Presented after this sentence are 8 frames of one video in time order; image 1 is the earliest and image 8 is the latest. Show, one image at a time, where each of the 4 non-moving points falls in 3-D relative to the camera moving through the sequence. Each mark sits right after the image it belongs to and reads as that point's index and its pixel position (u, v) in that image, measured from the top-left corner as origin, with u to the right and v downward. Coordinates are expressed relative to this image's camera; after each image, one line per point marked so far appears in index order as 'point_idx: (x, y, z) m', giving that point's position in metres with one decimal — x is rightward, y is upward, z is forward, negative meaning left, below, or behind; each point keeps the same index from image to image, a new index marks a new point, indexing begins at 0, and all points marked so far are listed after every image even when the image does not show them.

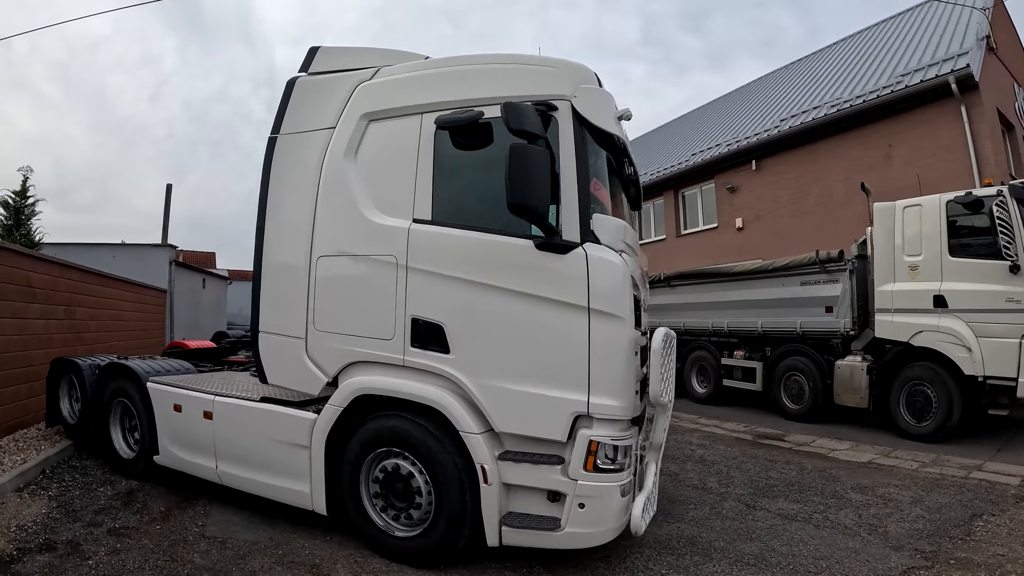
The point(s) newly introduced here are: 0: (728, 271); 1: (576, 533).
0: (+3.2, +0.3, +7.8) m
1: (+0.4, -1.3, +2.9) m
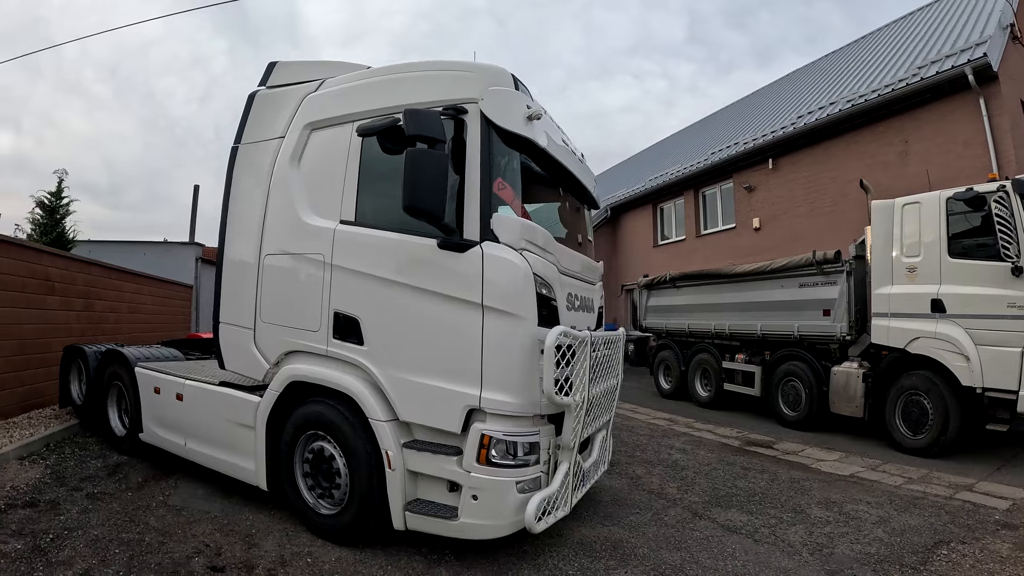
0: (+3.2, +0.2, +7.6) m
1: (-0.3, -1.3, +3.0) m
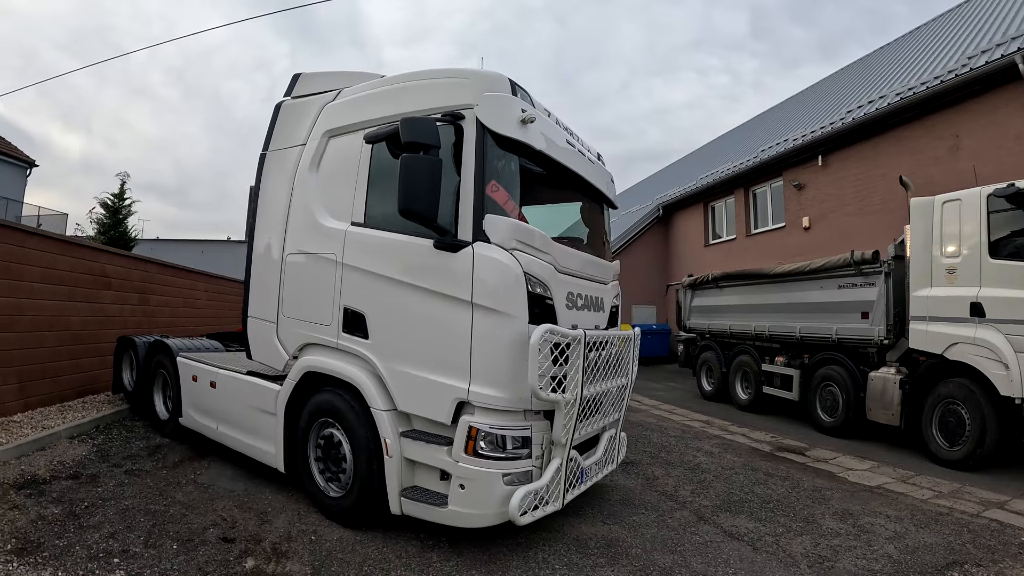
0: (+3.6, +0.2, +7.3) m
1: (-0.3, -1.3, +3.1) m
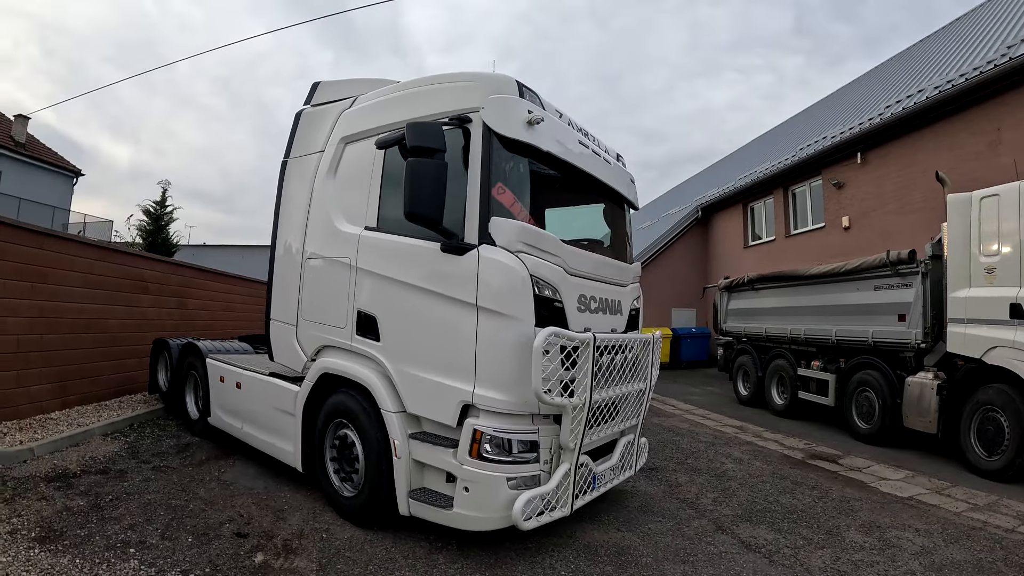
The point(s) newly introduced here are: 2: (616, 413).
0: (+3.9, +0.2, +7.1) m
1: (-0.3, -1.3, +3.1) m
2: (+0.8, -1.0, +4.1) m
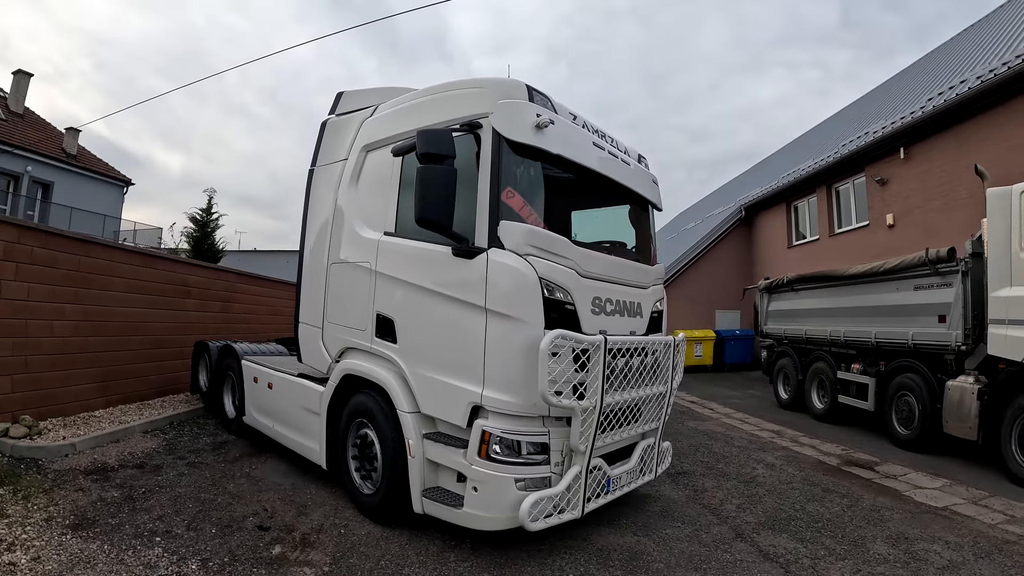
0: (+4.2, +0.2, +6.8) m
1: (-0.2, -1.4, +3.2) m
2: (+1.0, -1.0, +4.0) m
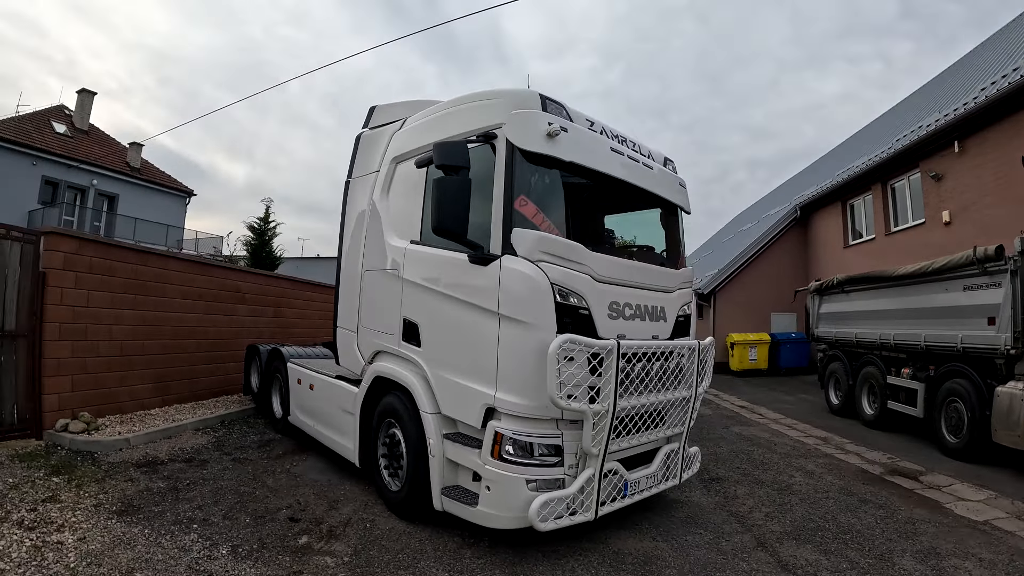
0: (+4.6, +0.2, +6.5) m
1: (-0.2, -1.4, +3.3) m
2: (+1.1, -1.0, +4.0) m
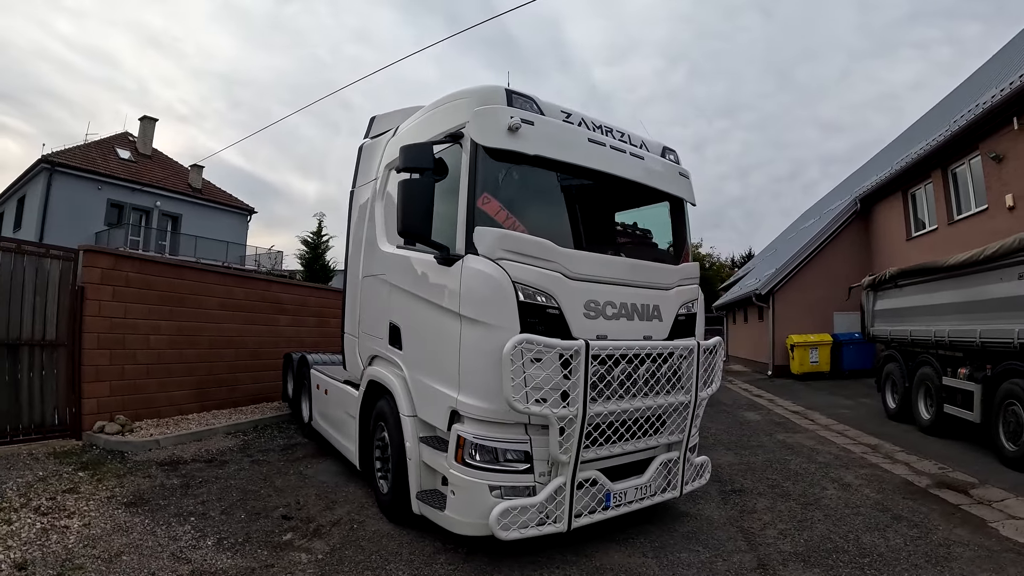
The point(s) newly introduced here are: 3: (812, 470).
0: (+4.7, +0.3, +5.8) m
1: (-0.4, -1.4, +3.2) m
2: (+1.0, -1.0, +3.8) m
3: (+3.2, -1.9, +5.6) m
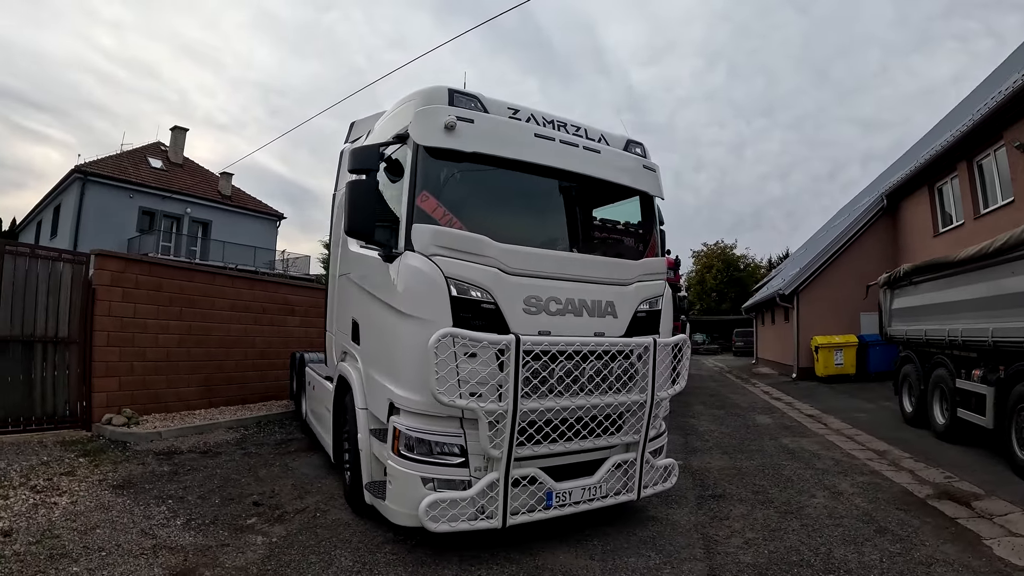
0: (+4.5, +0.3, +5.4) m
1: (-0.8, -1.4, +3.3) m
2: (+0.6, -1.0, +3.8) m
3: (+3.0, -1.9, +5.4) m
